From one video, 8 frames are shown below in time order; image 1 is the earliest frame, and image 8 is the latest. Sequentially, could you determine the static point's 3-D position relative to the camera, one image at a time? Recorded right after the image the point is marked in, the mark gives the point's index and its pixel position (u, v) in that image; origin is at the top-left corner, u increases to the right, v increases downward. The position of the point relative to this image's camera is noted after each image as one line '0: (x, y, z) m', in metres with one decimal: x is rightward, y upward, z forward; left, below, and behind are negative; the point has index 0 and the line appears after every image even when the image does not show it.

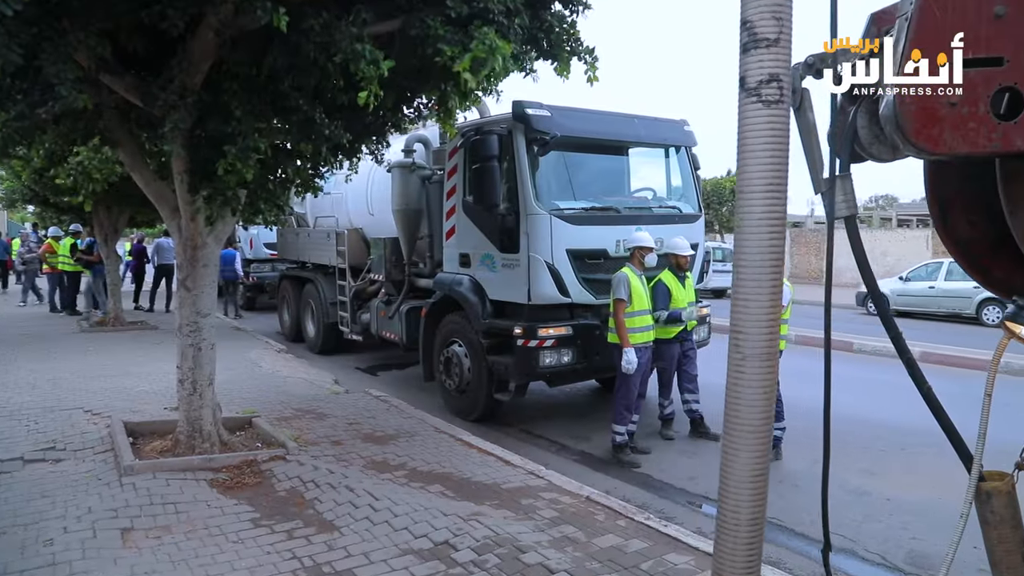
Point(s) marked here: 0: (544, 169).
0: (+0.3, +1.0, +6.3) m
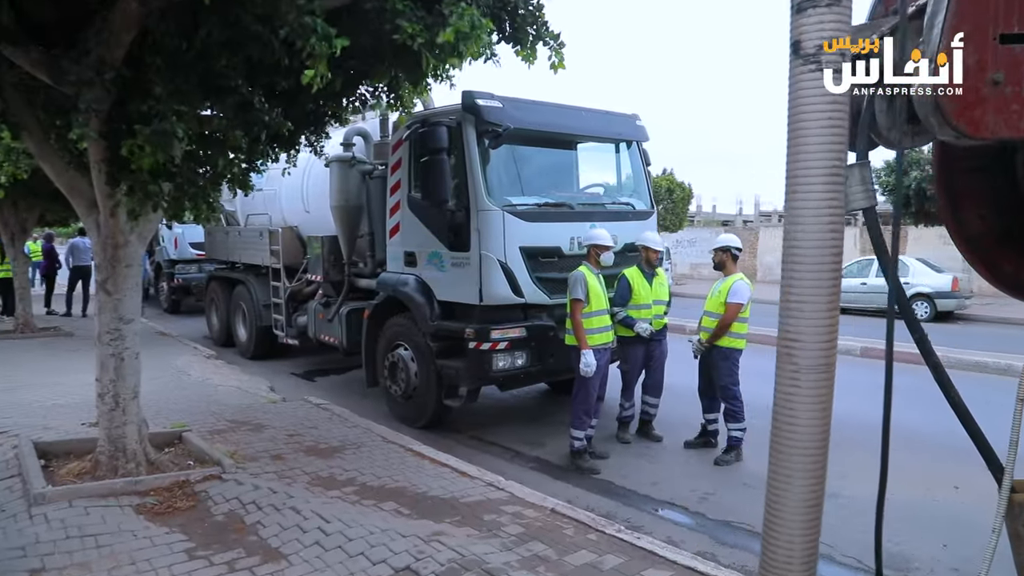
0: (-0.1, +1.0, +6.0) m
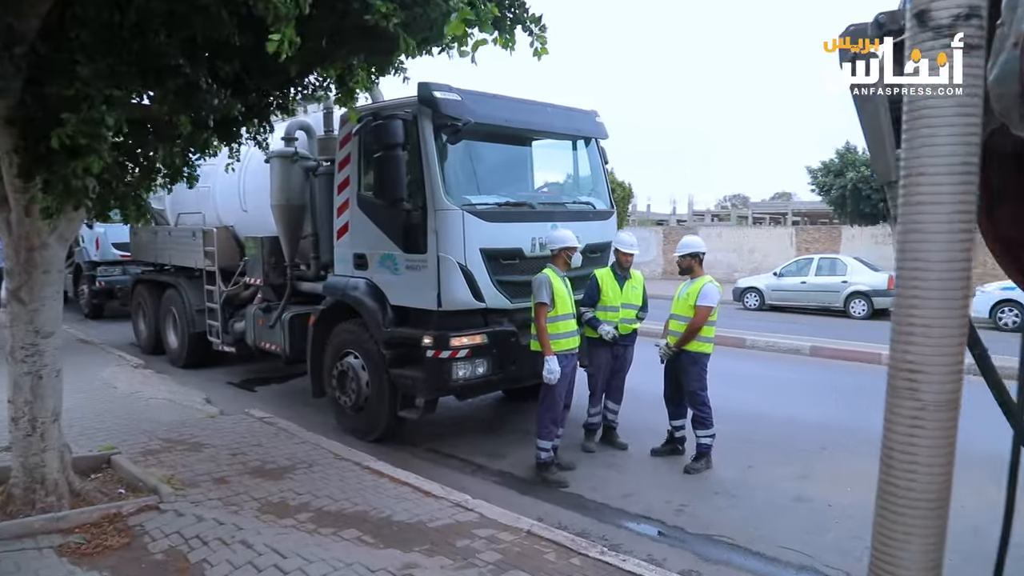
0: (-0.4, +1.0, +5.6) m
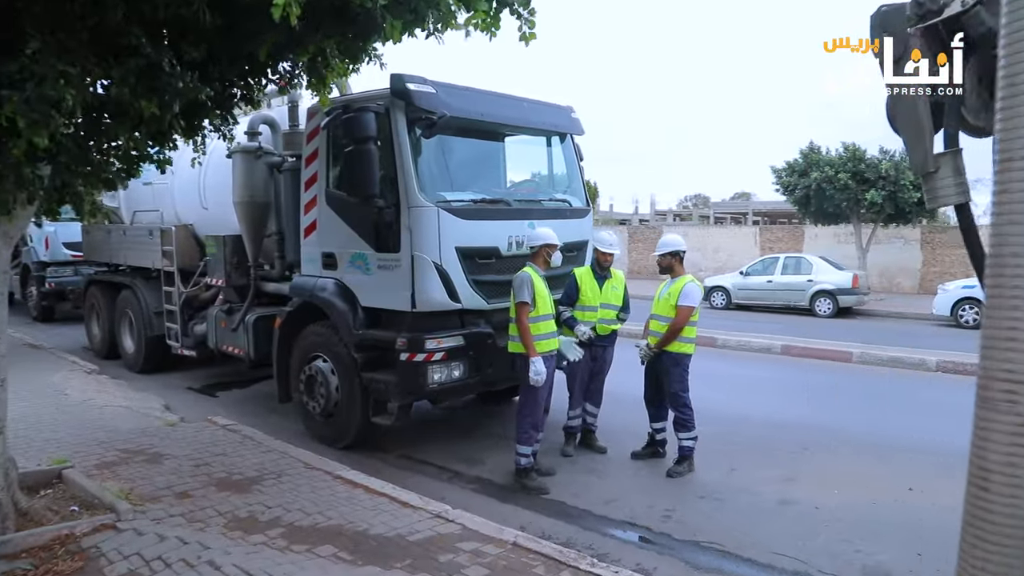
0: (-0.6, +1.0, +5.4) m
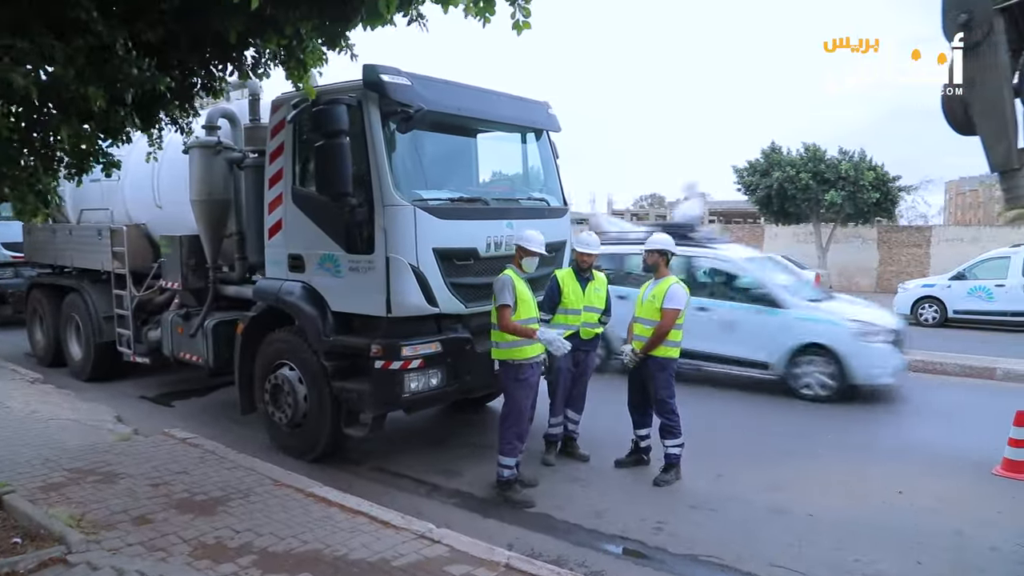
0: (-0.8, +1.0, +5.1) m
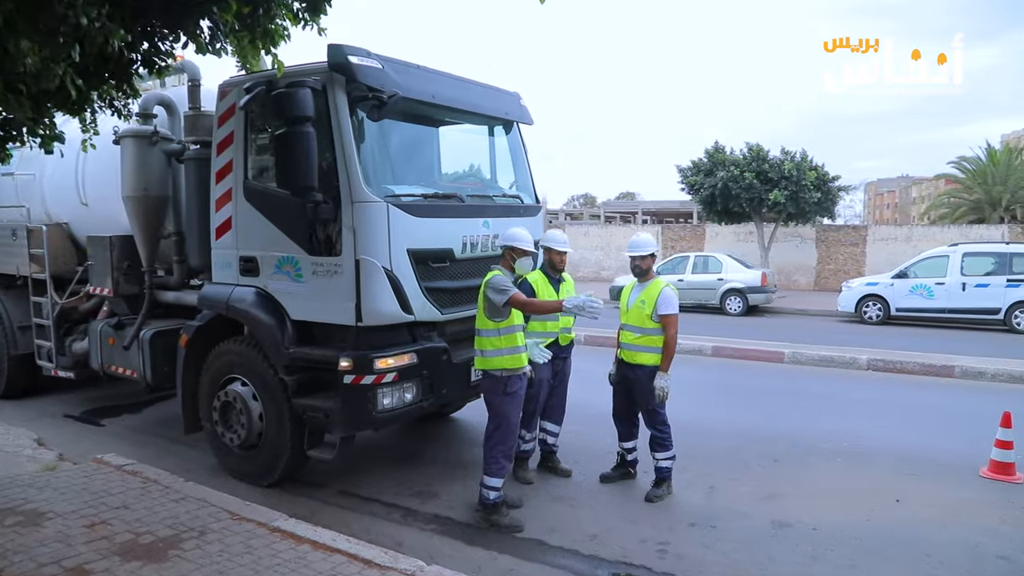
0: (-0.9, +0.9, +4.6) m
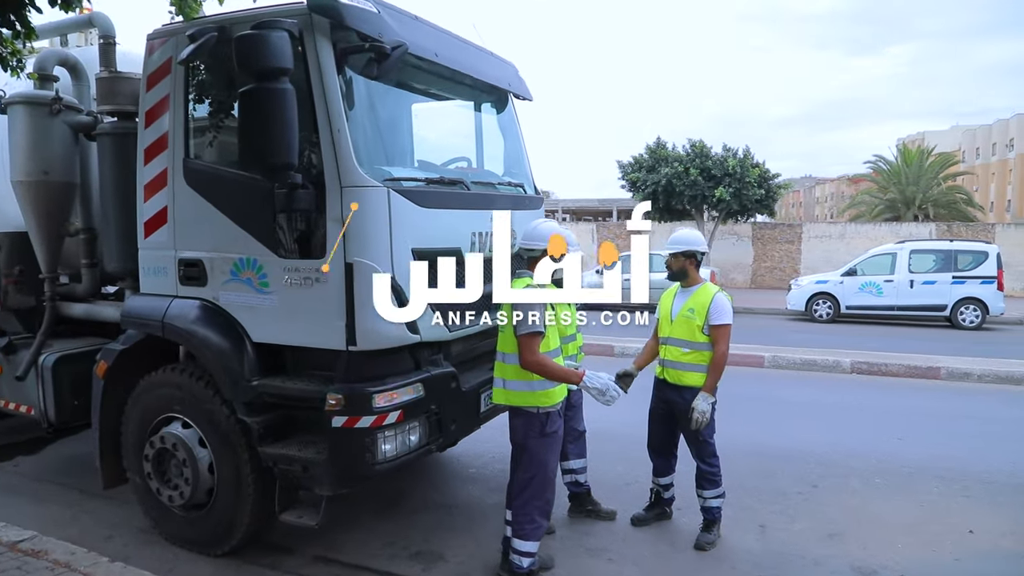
0: (-0.7, +0.9, +3.5) m
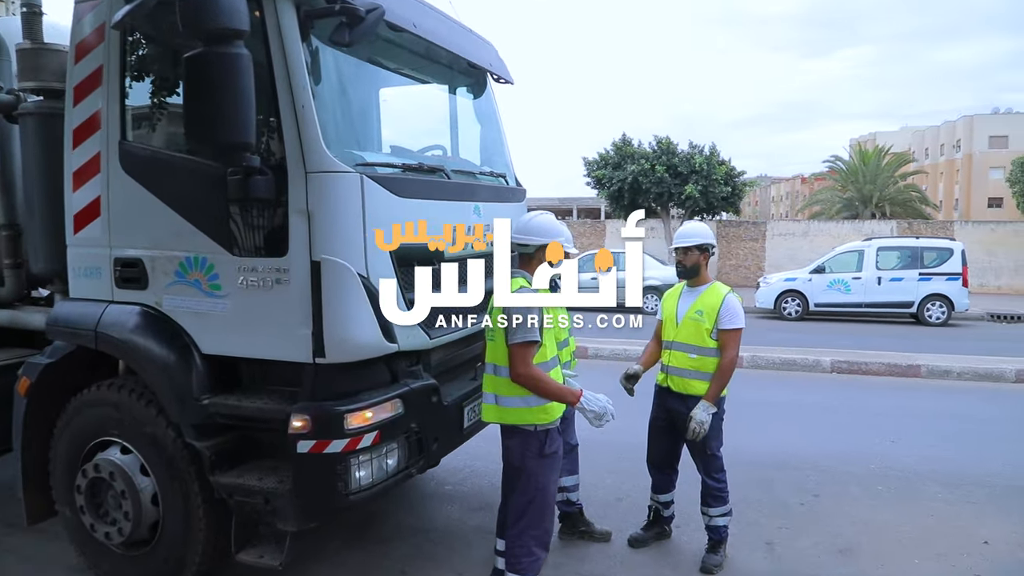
0: (-0.7, +0.9, +3.1) m
